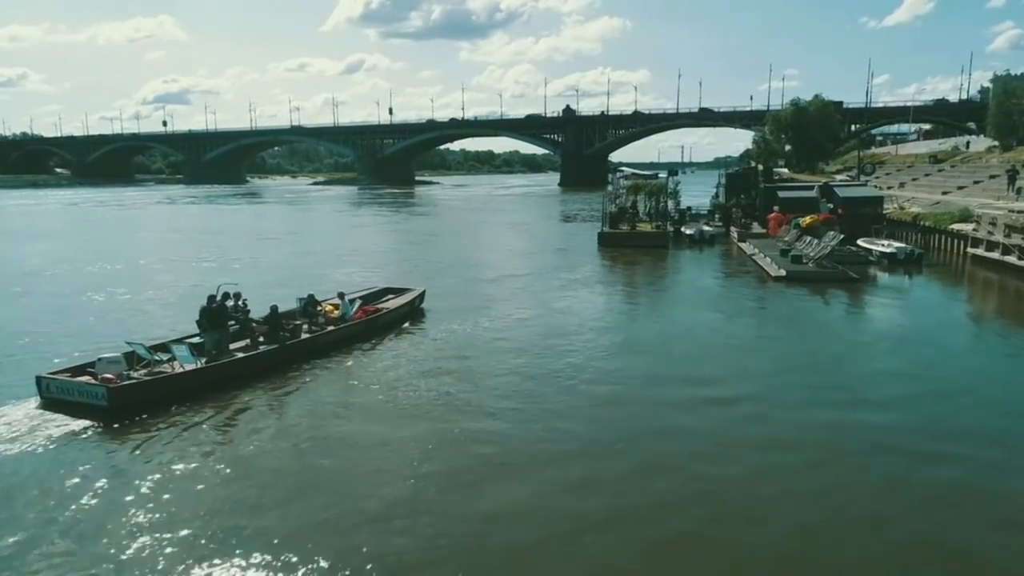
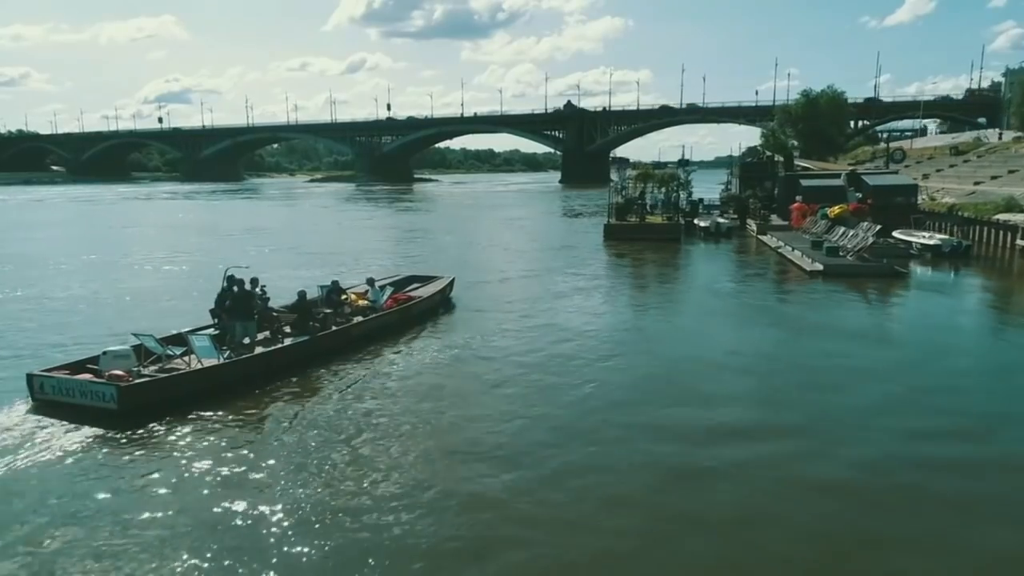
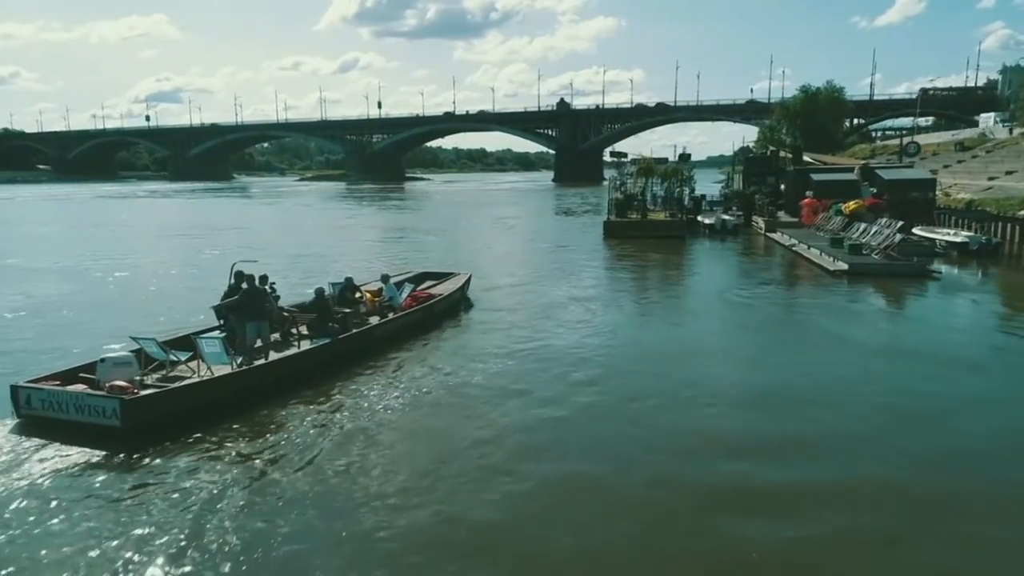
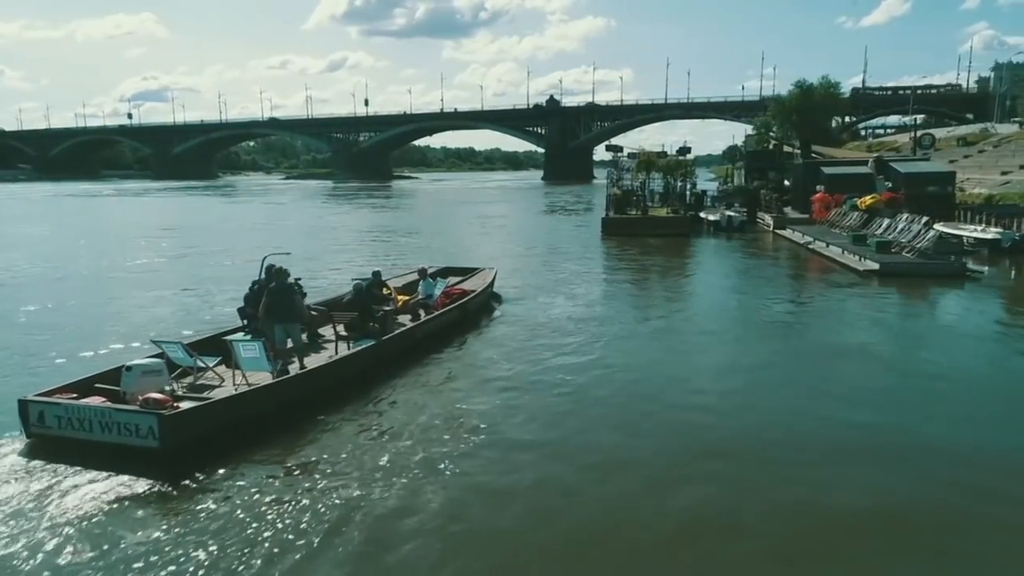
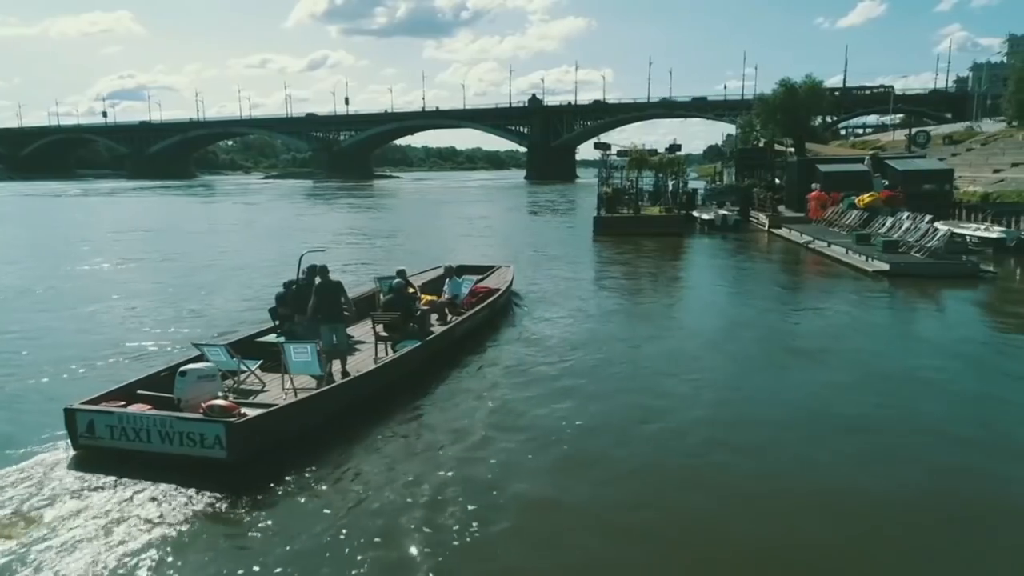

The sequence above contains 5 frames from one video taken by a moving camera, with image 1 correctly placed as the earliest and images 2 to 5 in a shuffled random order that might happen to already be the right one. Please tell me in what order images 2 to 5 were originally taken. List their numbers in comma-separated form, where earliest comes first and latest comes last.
2, 3, 4, 5
